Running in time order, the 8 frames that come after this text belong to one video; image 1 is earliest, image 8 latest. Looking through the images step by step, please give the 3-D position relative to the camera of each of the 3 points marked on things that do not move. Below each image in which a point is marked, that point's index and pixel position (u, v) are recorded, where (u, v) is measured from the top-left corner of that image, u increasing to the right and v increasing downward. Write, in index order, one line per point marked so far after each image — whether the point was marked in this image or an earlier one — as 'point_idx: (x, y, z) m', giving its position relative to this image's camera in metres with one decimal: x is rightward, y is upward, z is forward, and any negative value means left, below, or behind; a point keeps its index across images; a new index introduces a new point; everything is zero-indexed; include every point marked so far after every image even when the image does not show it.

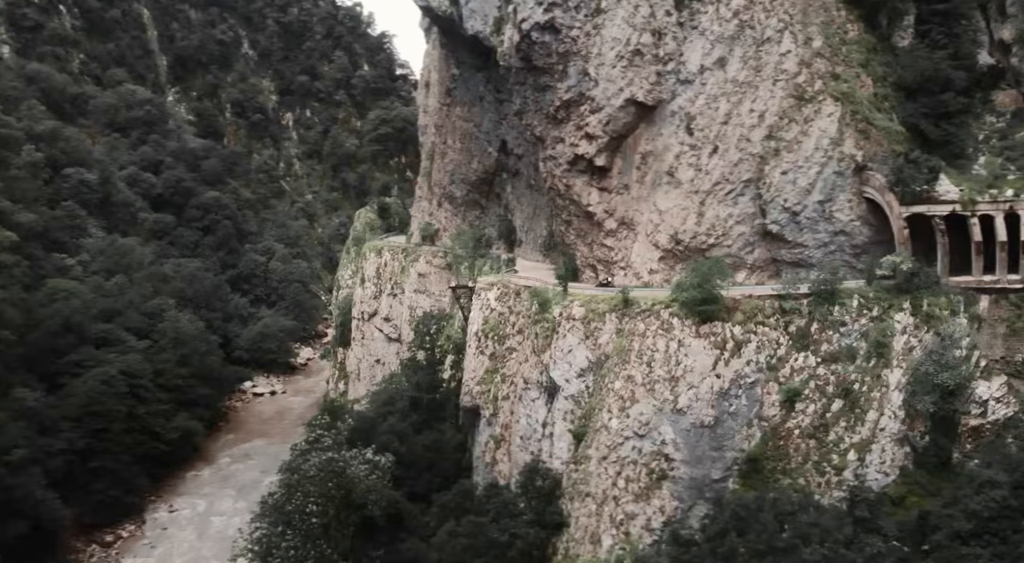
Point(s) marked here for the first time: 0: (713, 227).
0: (+3.9, +1.1, +16.0) m
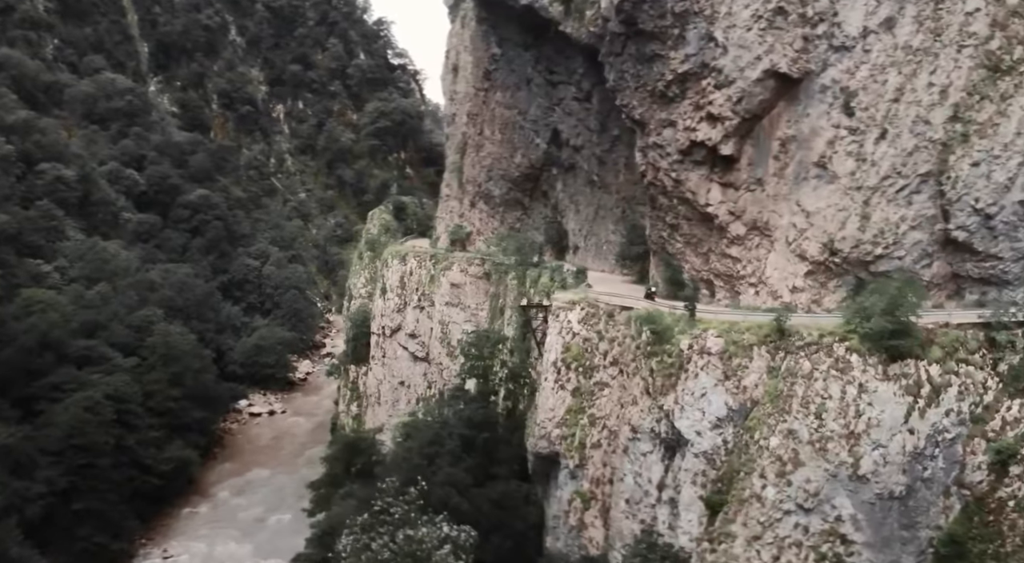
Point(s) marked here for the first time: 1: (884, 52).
0: (+5.6, +0.7, +12.5) m
1: (+5.7, +3.5, +12.5) m
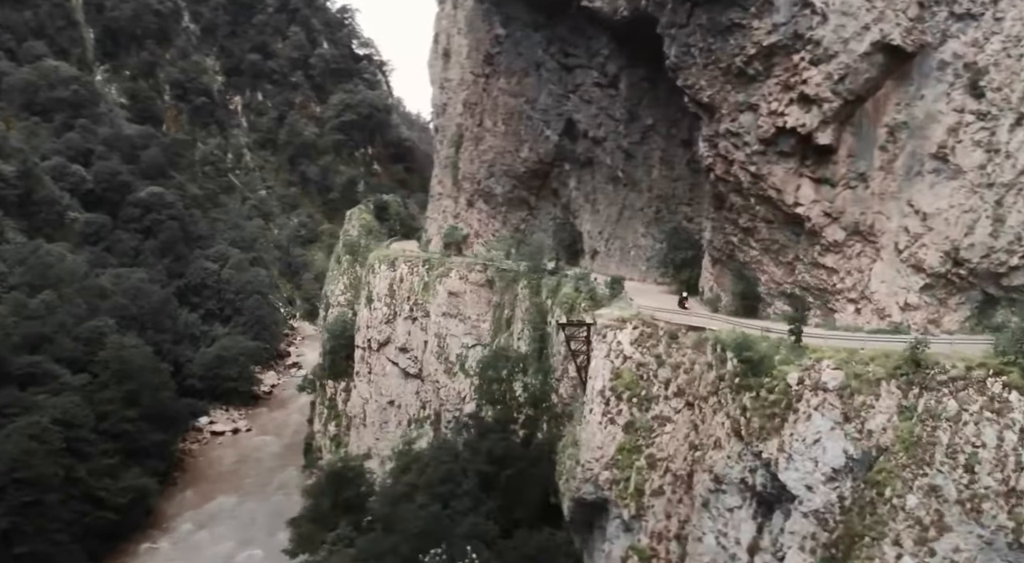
0: (+6.4, +0.5, +10.3) m
1: (+6.5, +3.3, +10.4) m
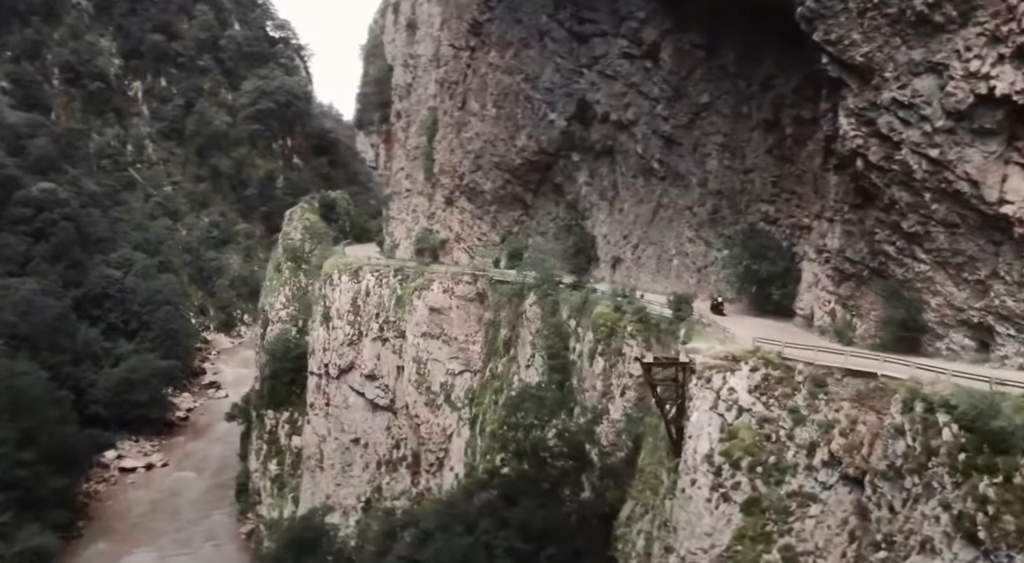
0: (+7.5, +0.3, +7.4) m
1: (+7.5, +3.1, +7.5) m
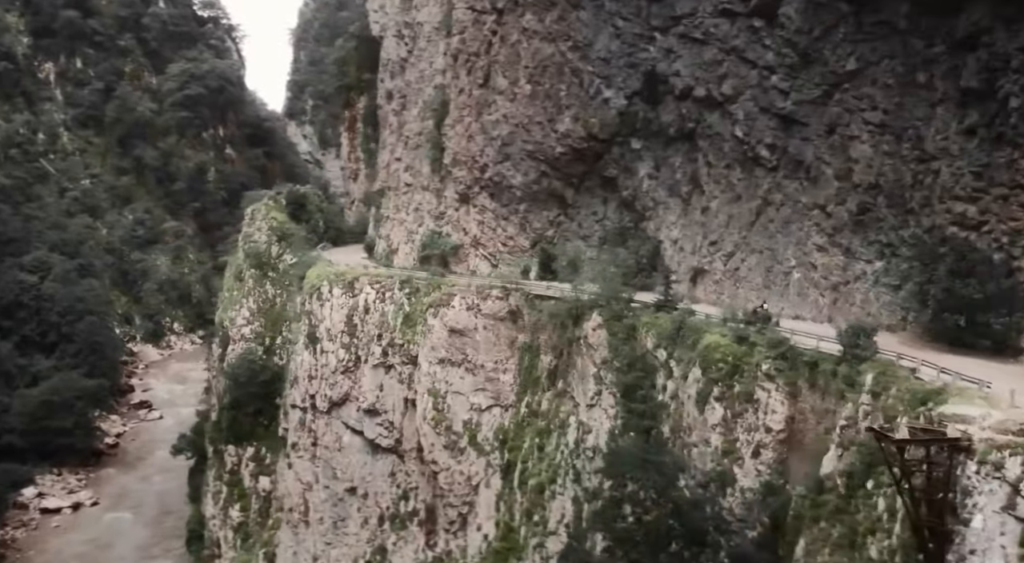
0: (+9.3, 0.0, +4.7) m
1: (+9.2, +2.8, +4.7) m
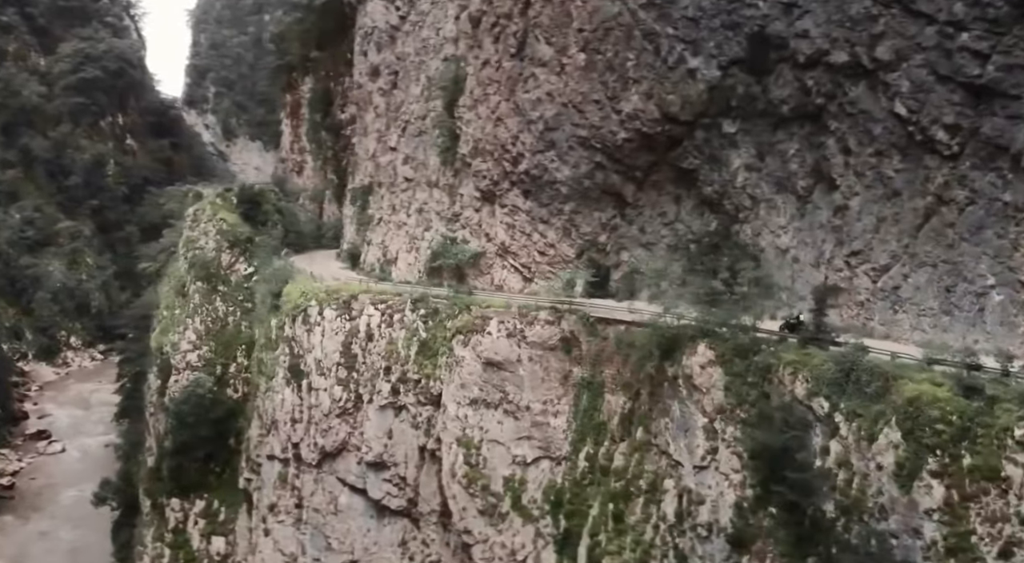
0: (+11.2, -0.2, +2.5) m
1: (+11.1, +2.6, +2.6) m
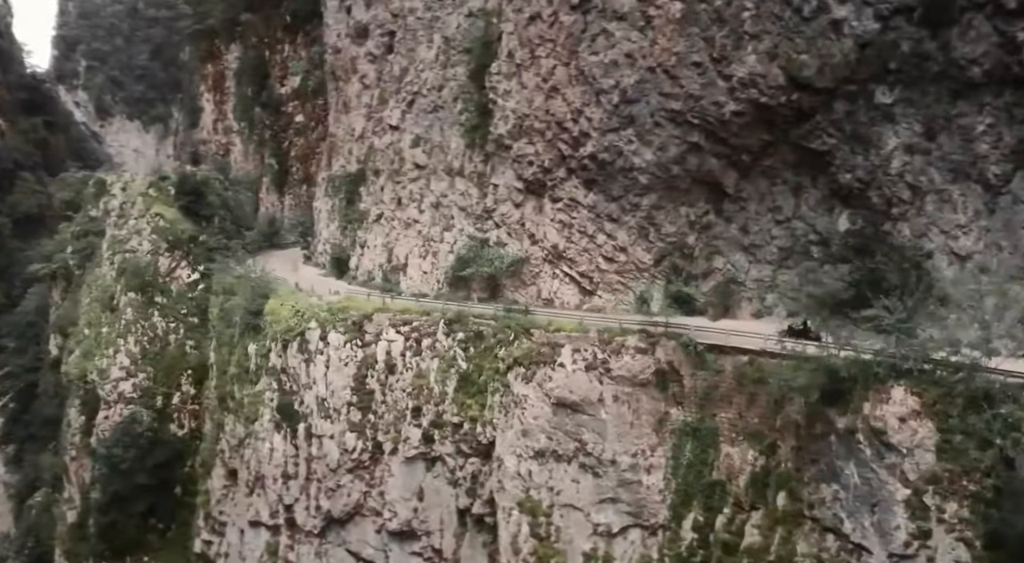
0: (+13.1, -0.4, +0.9) m
1: (+13.0, +2.4, +0.9) m
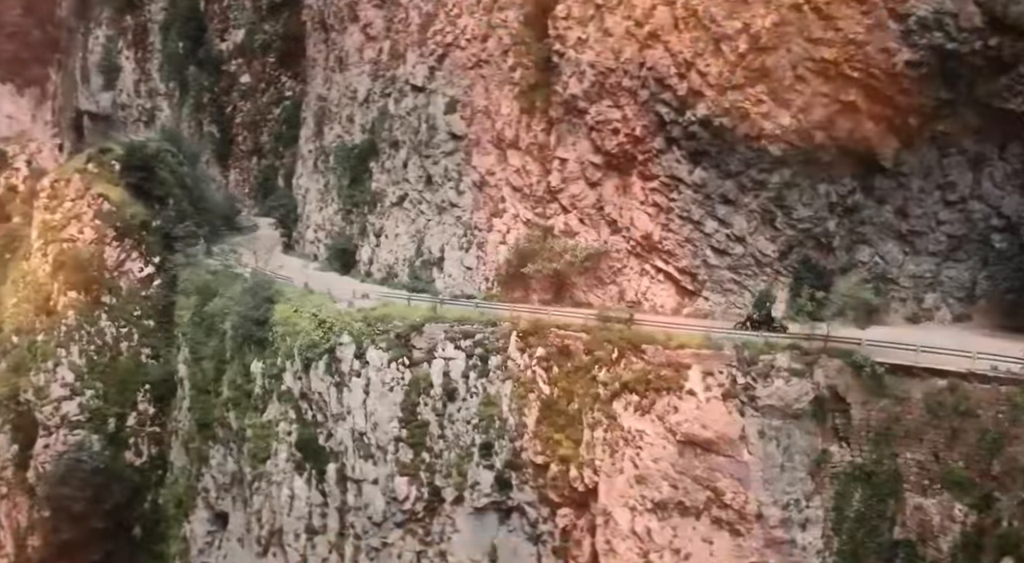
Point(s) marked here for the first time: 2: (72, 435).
0: (+14.9, -0.4, -0.2) m
1: (+14.7, +2.4, -0.3) m
2: (-5.9, -2.3, +11.1) m
